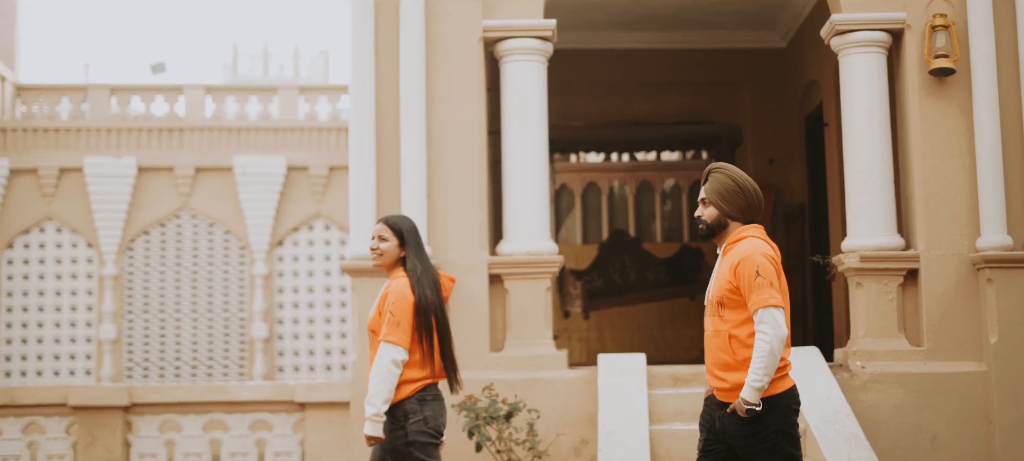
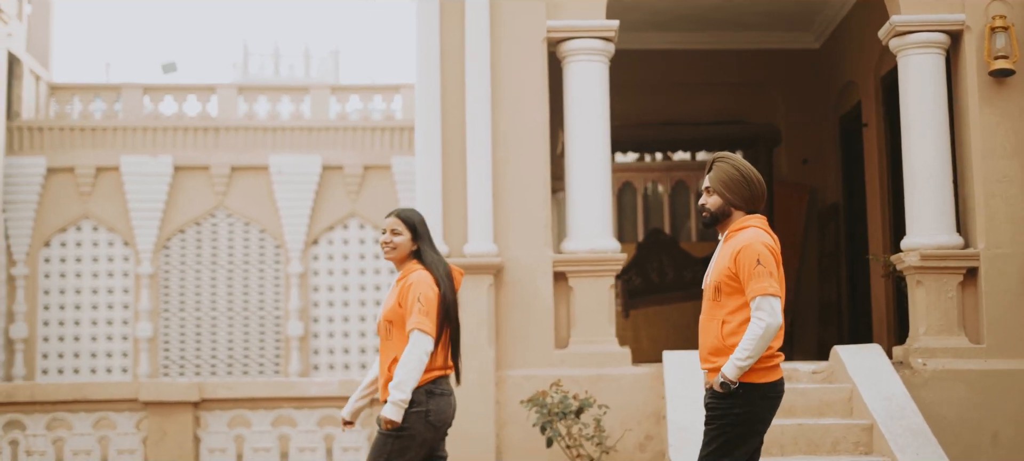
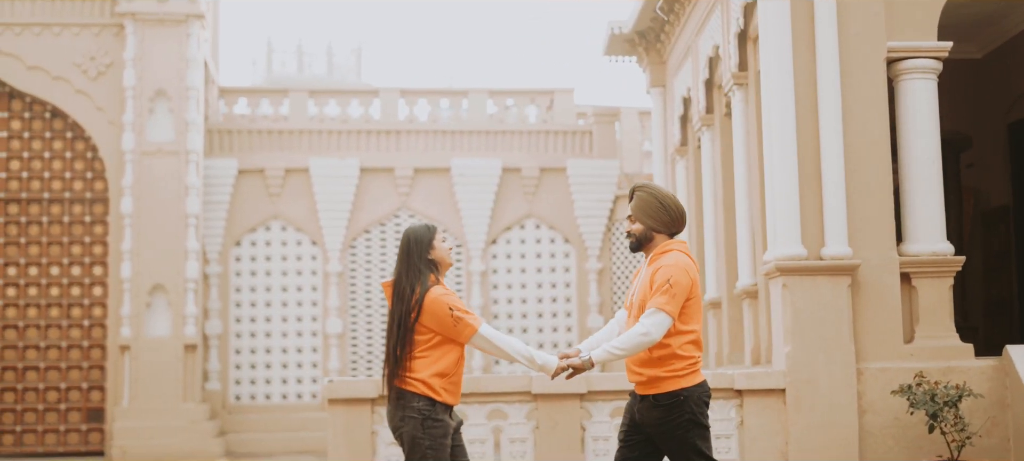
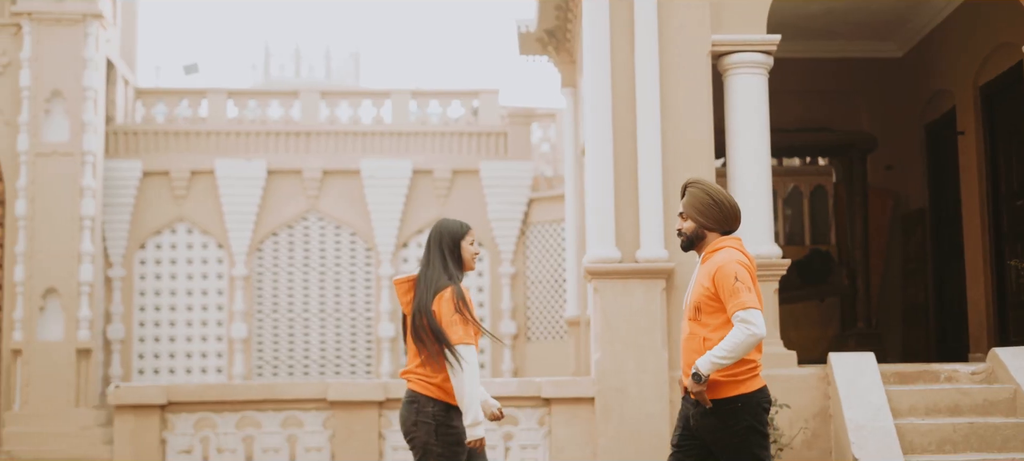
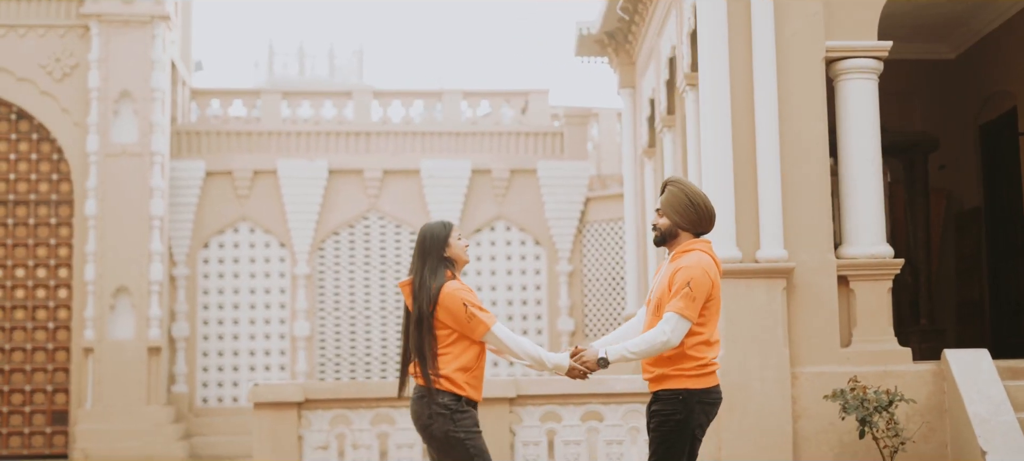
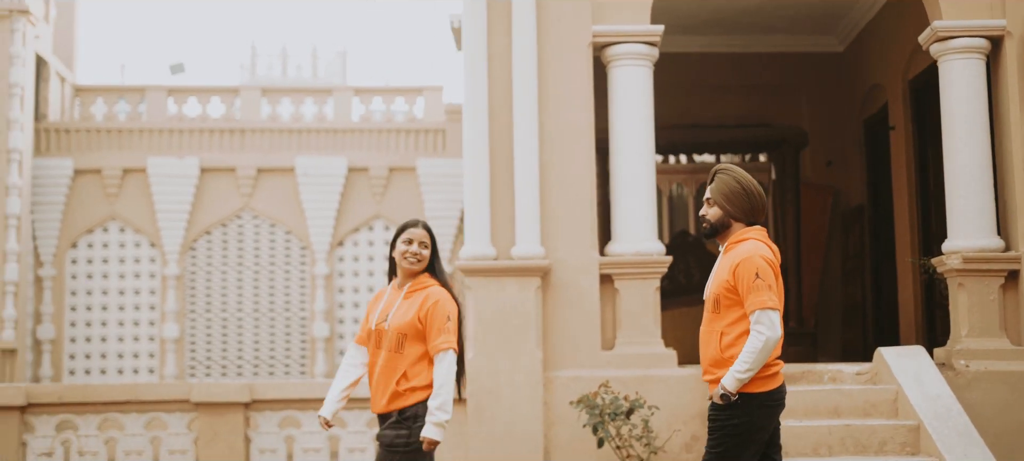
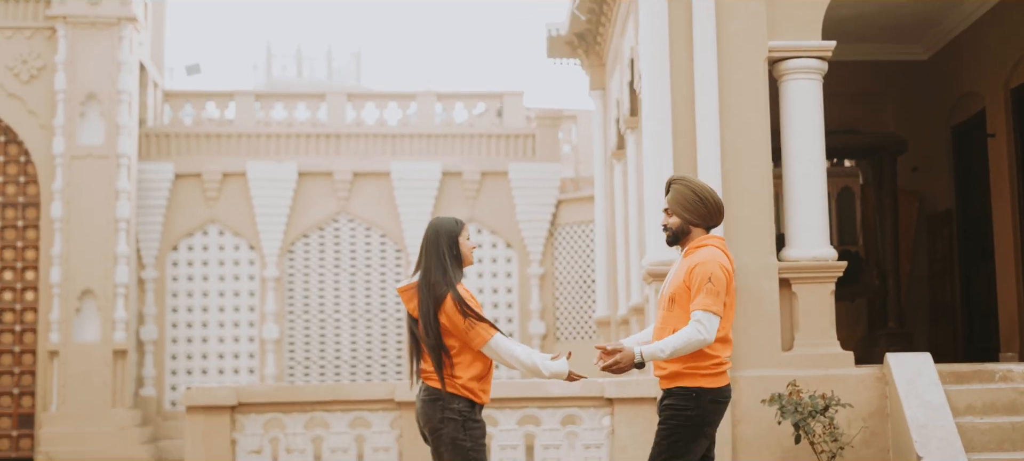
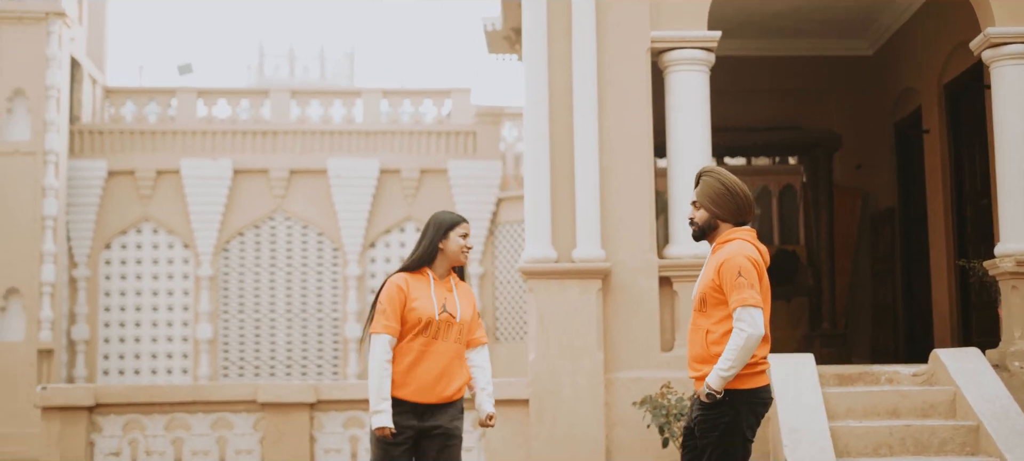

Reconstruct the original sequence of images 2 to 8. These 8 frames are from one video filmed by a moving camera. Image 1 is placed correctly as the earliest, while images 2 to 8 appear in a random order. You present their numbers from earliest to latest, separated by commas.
2, 6, 8, 4, 7, 5, 3
